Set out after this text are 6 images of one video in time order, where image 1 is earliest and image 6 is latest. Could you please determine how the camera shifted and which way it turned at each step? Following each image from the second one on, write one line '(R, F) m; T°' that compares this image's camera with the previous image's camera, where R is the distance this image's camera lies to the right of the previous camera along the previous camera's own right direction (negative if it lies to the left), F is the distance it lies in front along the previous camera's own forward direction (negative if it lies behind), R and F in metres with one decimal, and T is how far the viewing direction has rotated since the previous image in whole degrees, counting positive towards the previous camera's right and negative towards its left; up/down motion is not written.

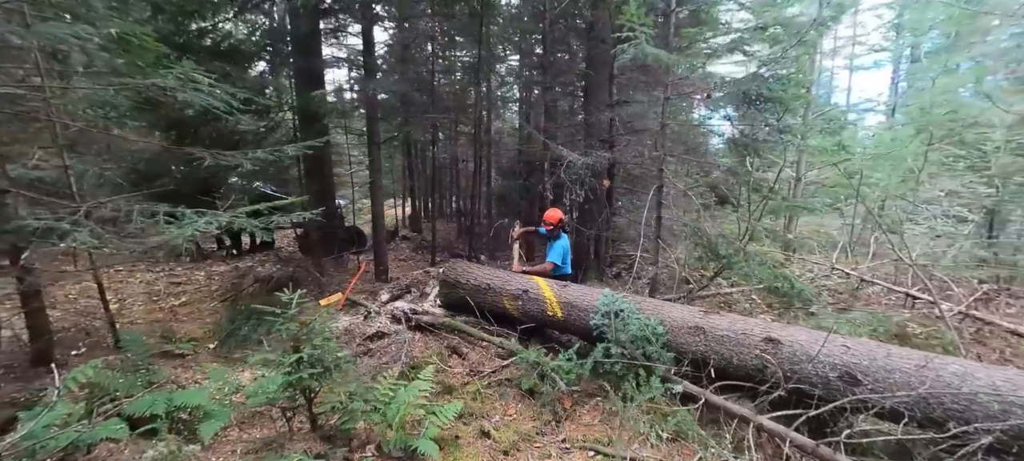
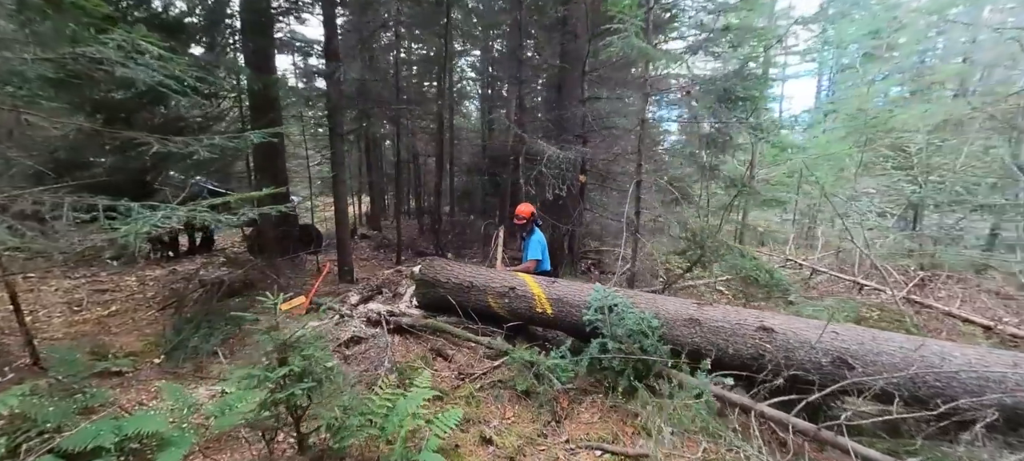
(-0.4, +0.2) m; +7°
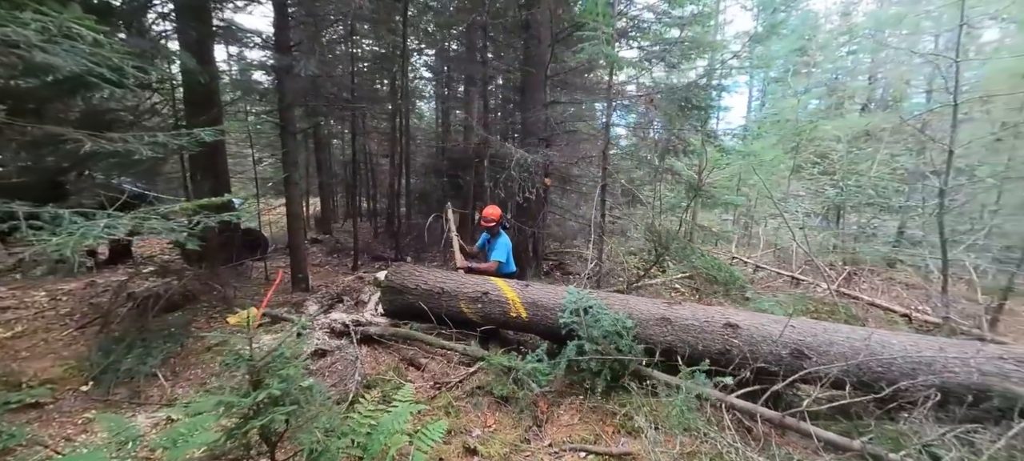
(-0.3, +0.1) m; +7°
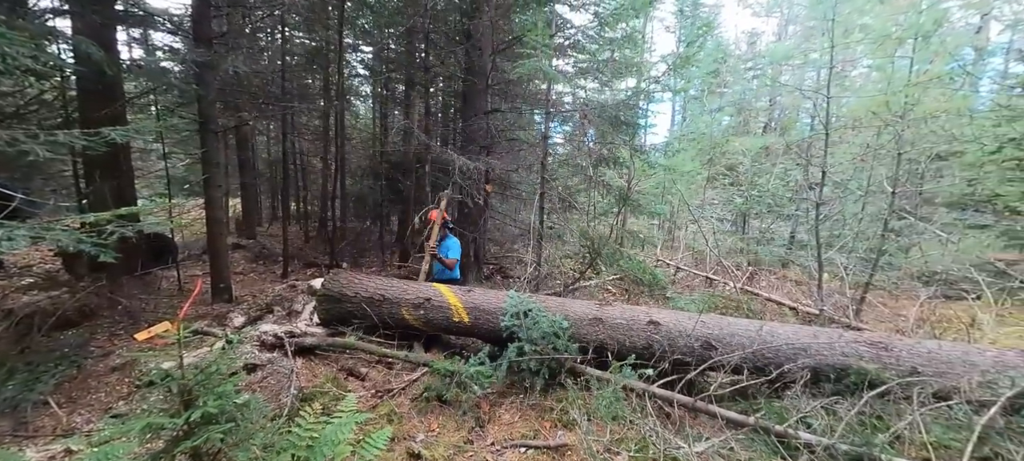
(-0.1, -0.2) m; +9°
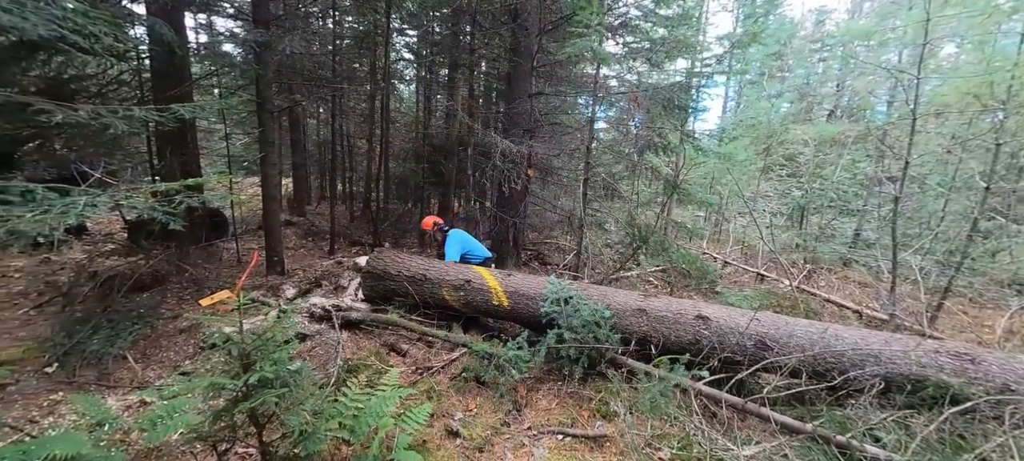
(-0.1, +0.1) m; -5°
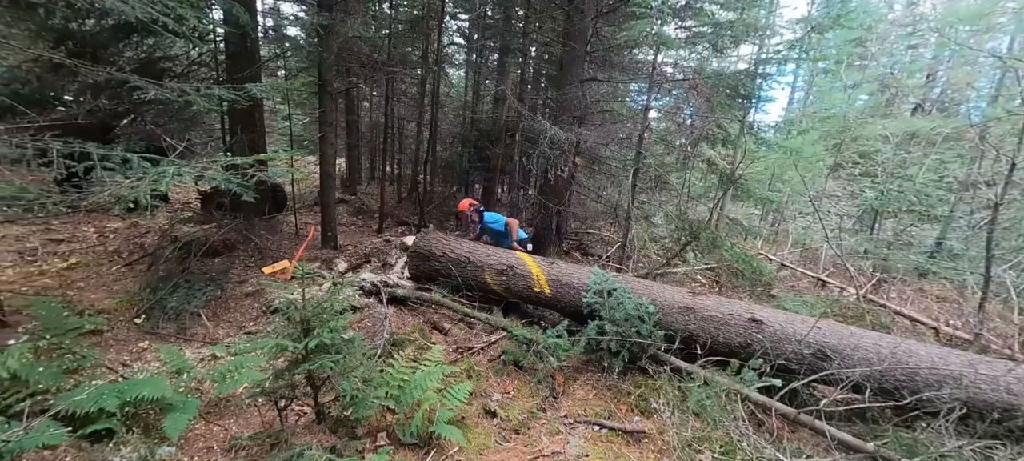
(0.0, 0.0) m; -6°
